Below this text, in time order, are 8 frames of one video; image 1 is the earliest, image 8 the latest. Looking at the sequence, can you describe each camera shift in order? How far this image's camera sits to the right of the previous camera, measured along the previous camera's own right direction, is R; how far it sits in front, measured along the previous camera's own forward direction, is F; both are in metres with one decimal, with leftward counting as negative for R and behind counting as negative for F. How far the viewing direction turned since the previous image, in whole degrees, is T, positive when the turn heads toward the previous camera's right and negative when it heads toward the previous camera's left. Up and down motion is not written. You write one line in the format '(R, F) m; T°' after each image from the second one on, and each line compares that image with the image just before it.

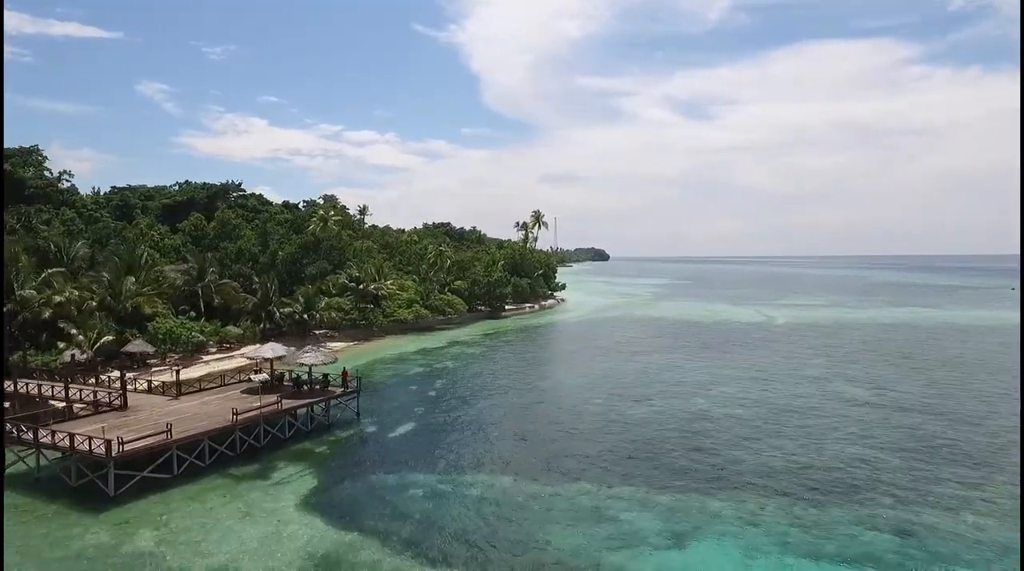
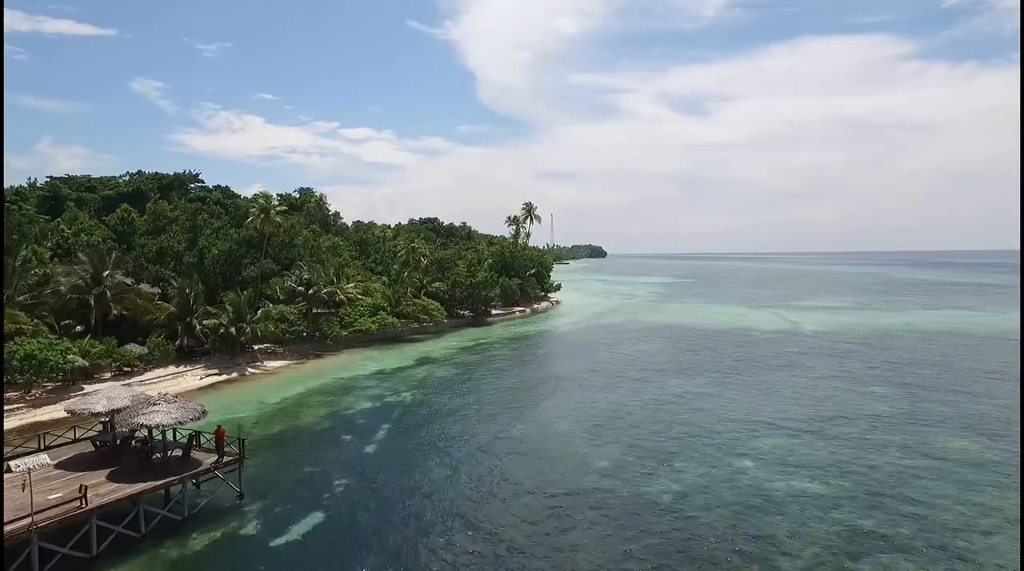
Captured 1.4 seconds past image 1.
(+0.9, +8.9) m; 0°
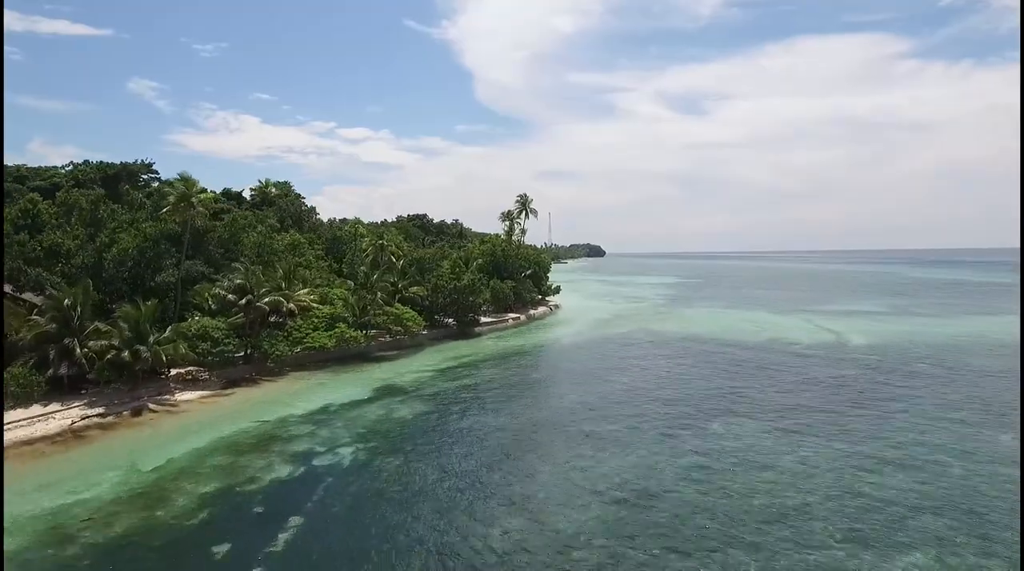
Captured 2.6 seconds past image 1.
(+0.5, +9.0) m; 0°
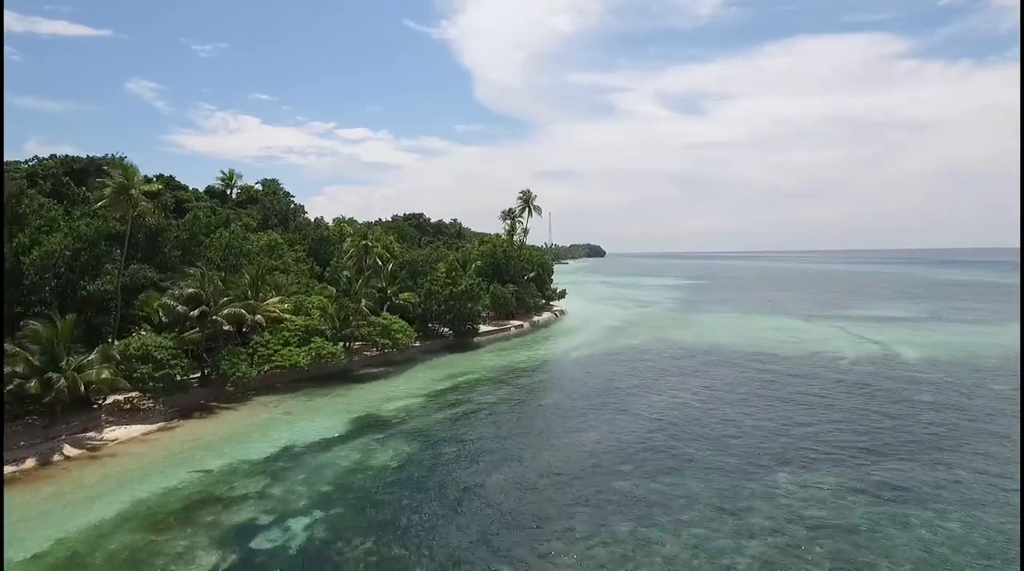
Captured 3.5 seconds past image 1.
(-0.2, +5.5) m; 0°
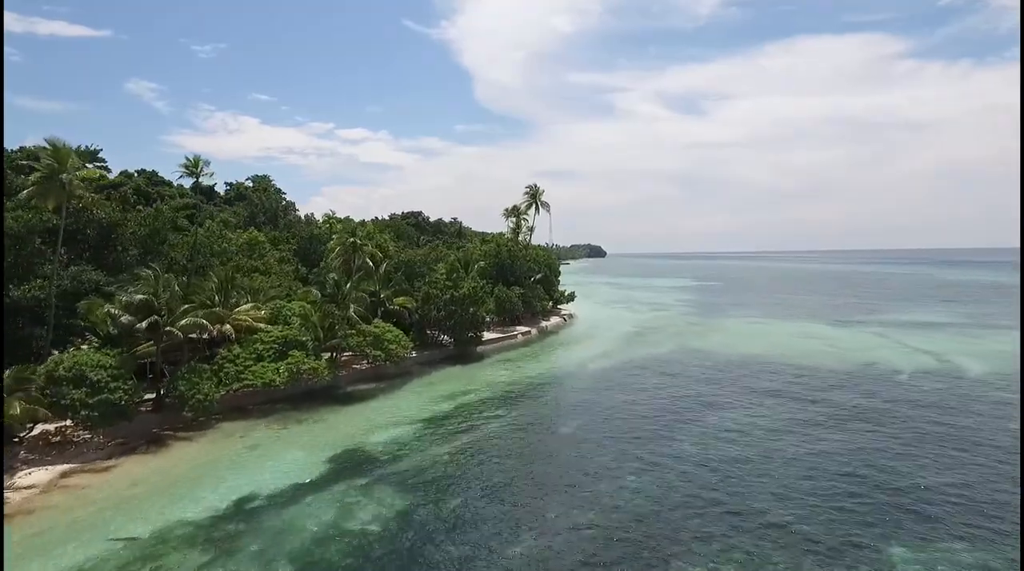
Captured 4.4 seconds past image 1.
(-0.5, +4.9) m; 0°
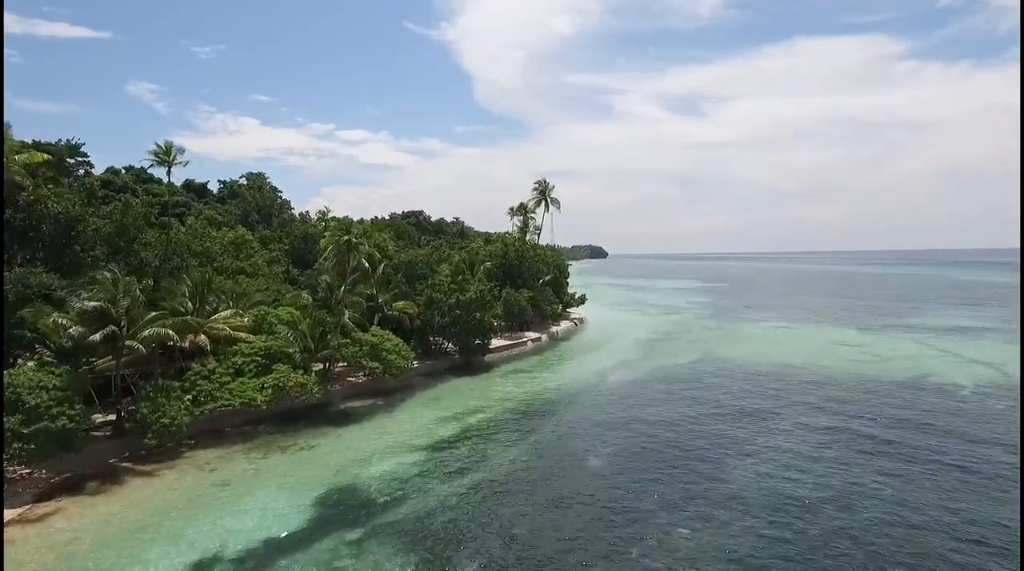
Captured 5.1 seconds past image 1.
(-0.6, +3.7) m; 0°
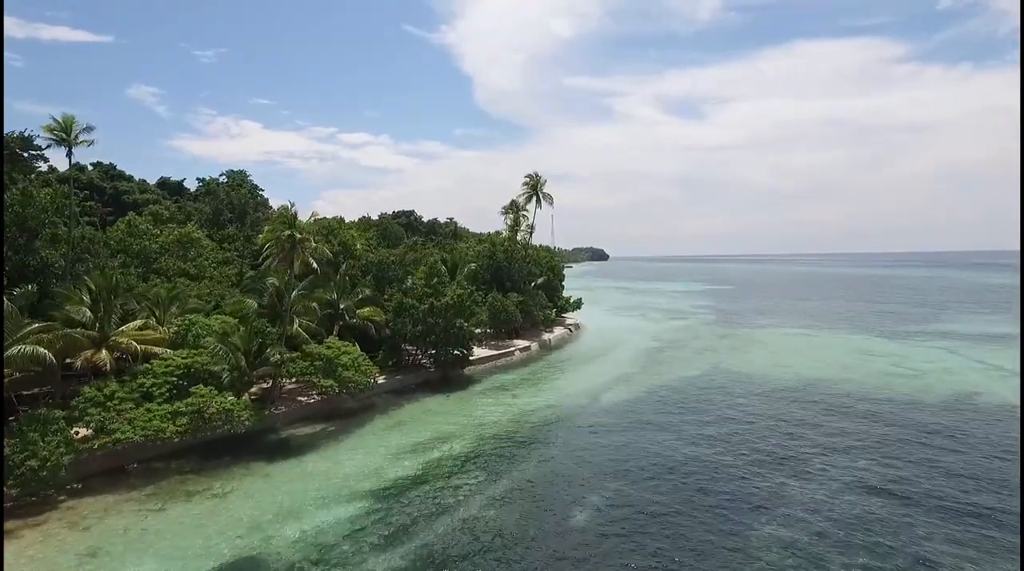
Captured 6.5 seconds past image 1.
(+0.9, +4.7) m; 0°
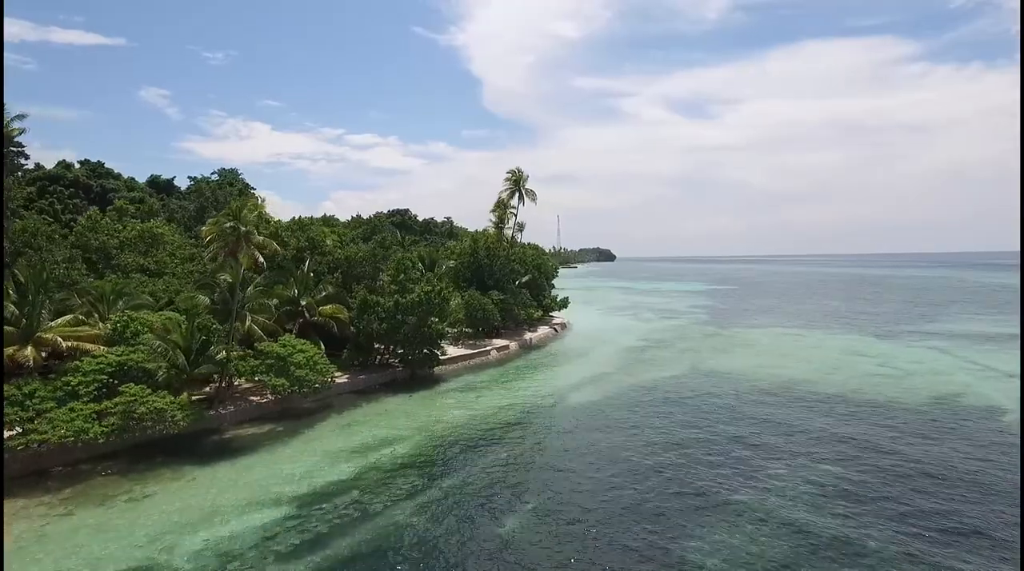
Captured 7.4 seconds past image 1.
(+1.8, +1.1) m; -1°
